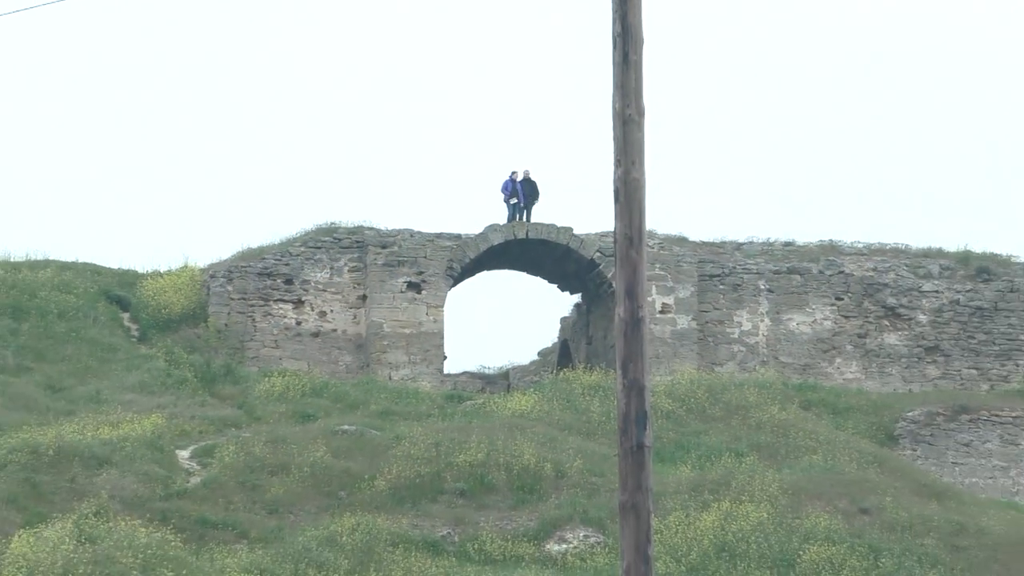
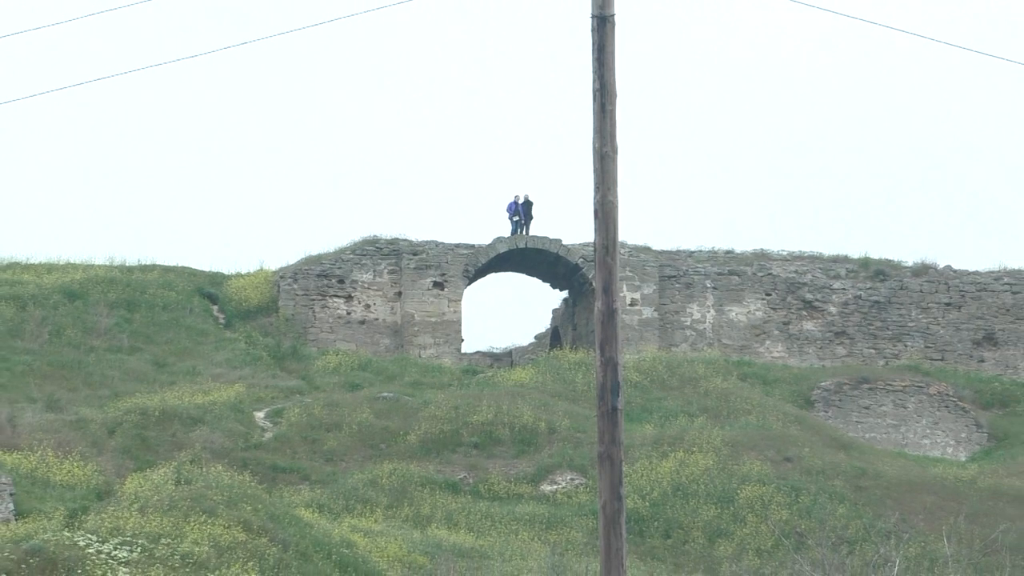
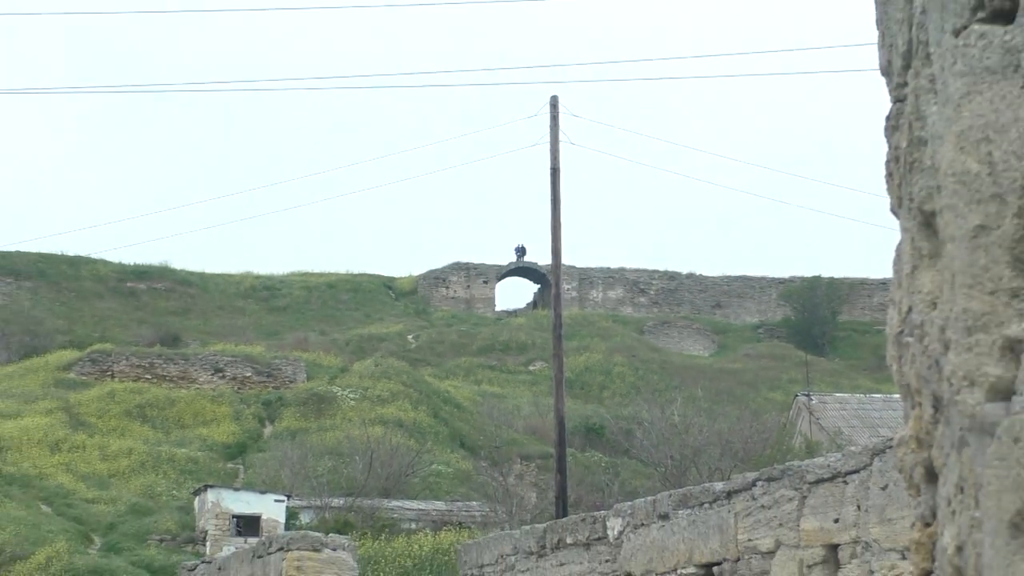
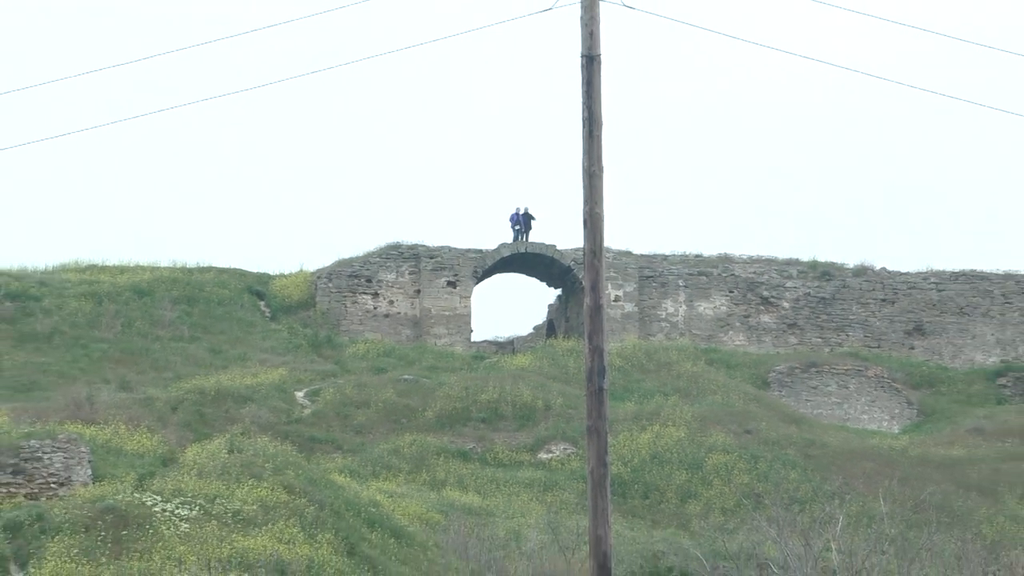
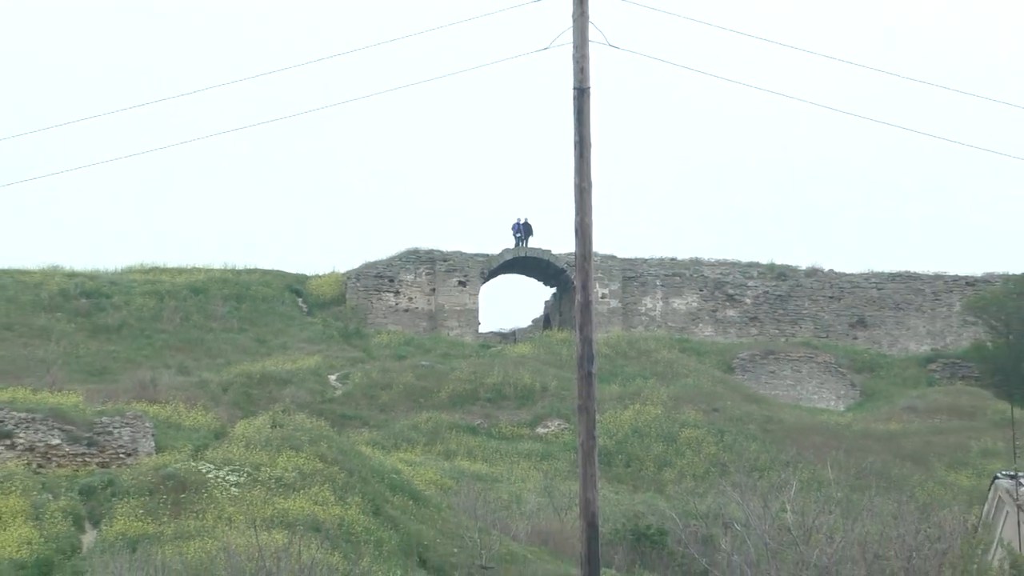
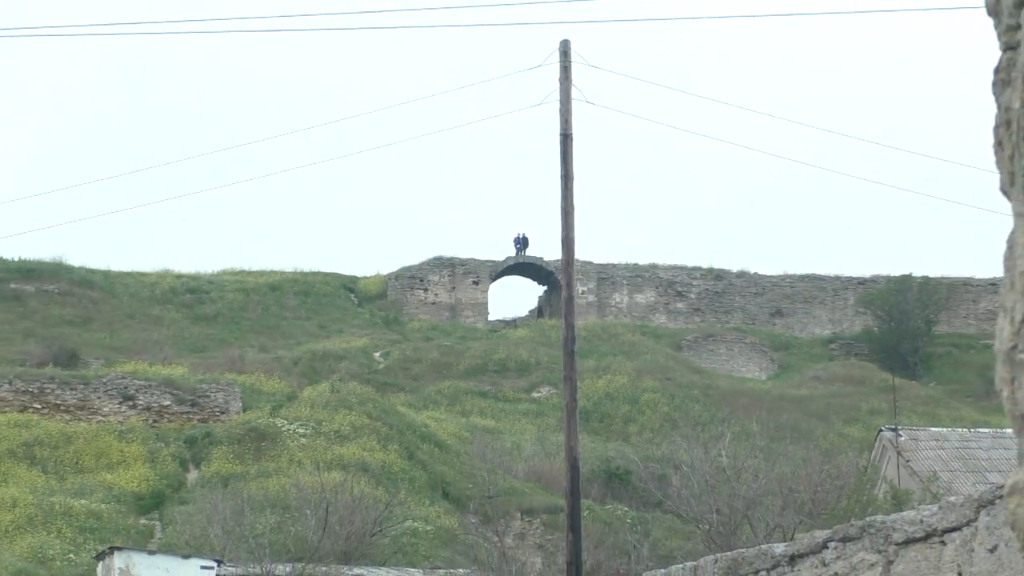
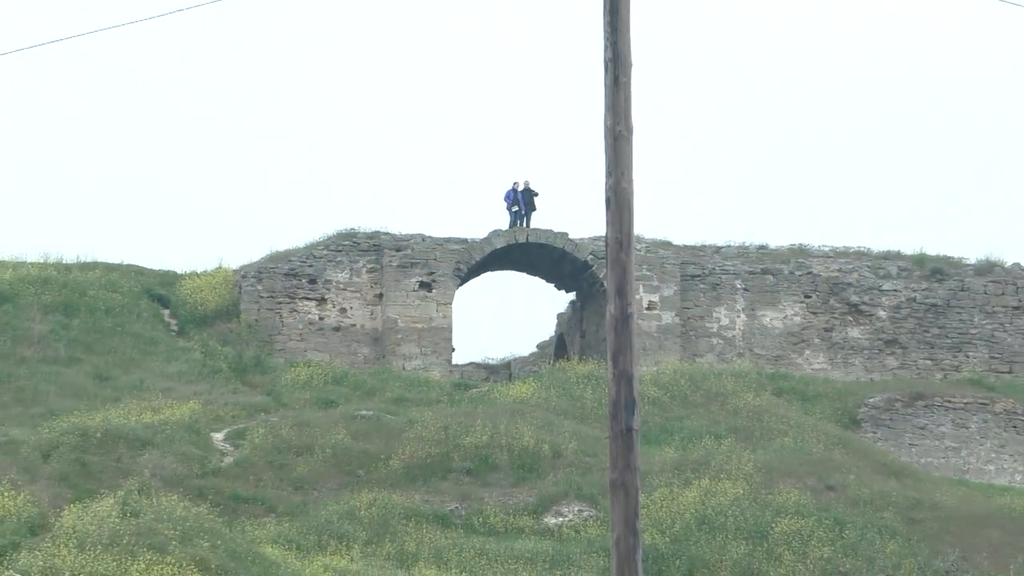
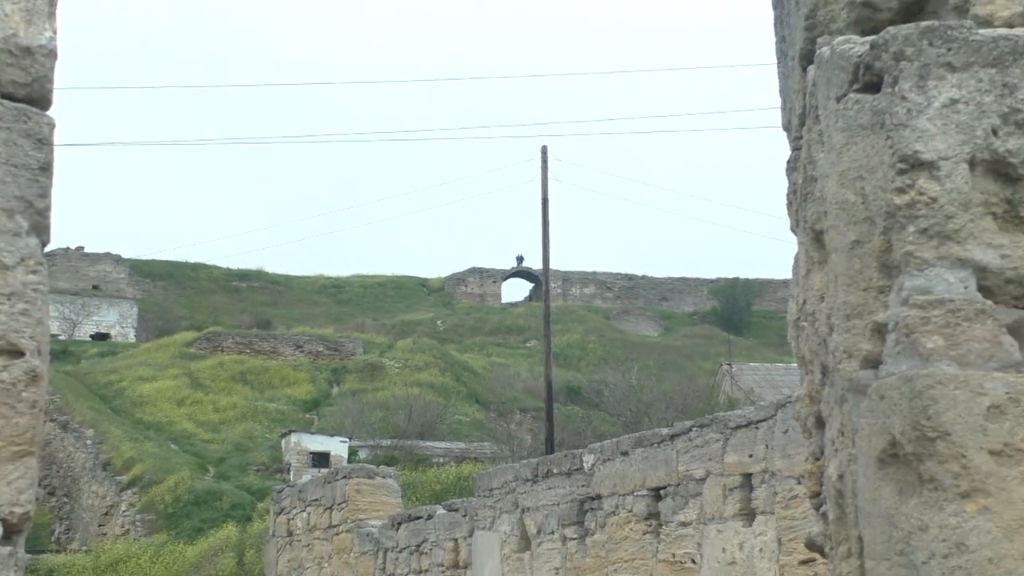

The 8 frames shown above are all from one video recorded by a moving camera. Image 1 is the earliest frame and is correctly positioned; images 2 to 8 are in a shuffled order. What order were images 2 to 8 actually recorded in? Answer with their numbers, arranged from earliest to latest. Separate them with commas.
7, 2, 4, 5, 6, 3, 8
